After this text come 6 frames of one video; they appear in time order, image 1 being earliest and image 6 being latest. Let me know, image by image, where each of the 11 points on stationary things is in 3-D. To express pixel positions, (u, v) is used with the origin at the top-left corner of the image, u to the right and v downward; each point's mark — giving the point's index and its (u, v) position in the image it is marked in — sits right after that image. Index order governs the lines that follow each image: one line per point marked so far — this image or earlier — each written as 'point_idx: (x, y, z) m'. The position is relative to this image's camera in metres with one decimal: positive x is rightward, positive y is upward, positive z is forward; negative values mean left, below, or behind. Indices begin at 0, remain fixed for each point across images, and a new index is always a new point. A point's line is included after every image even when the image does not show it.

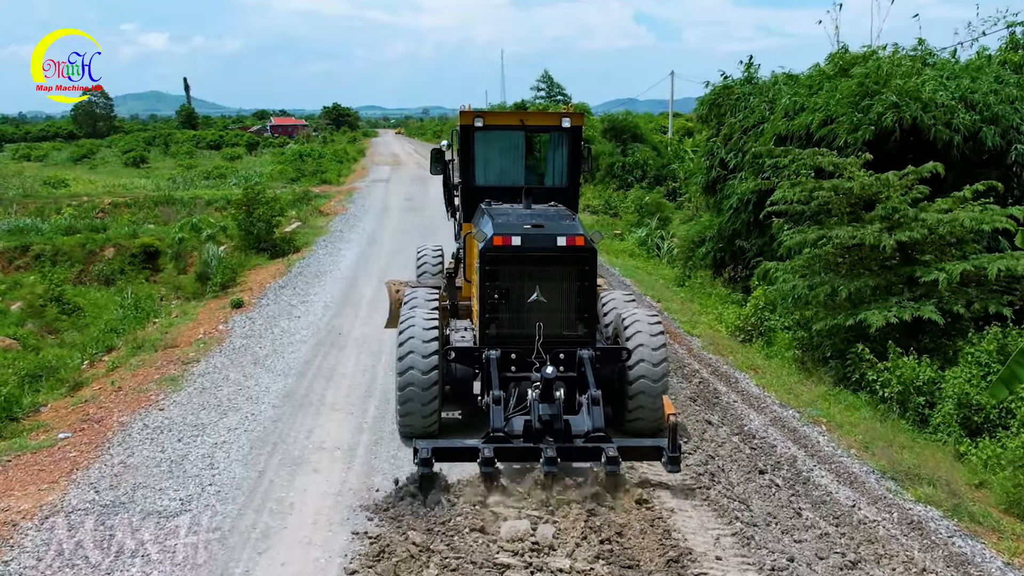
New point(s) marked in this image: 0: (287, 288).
0: (-3.3, 0.0, +11.1) m
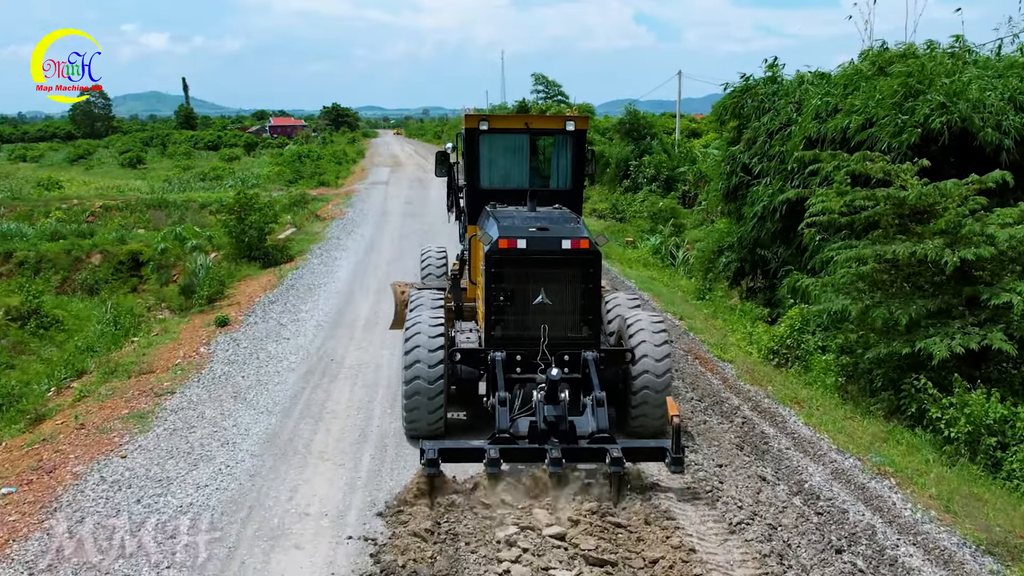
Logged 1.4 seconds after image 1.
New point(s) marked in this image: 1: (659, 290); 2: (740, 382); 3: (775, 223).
0: (-3.2, -0.2, +10.2) m
1: (+2.3, 0.0, +12.0) m
2: (+2.2, -0.9, +7.2) m
3: (+3.9, +1.0, +11.2) m
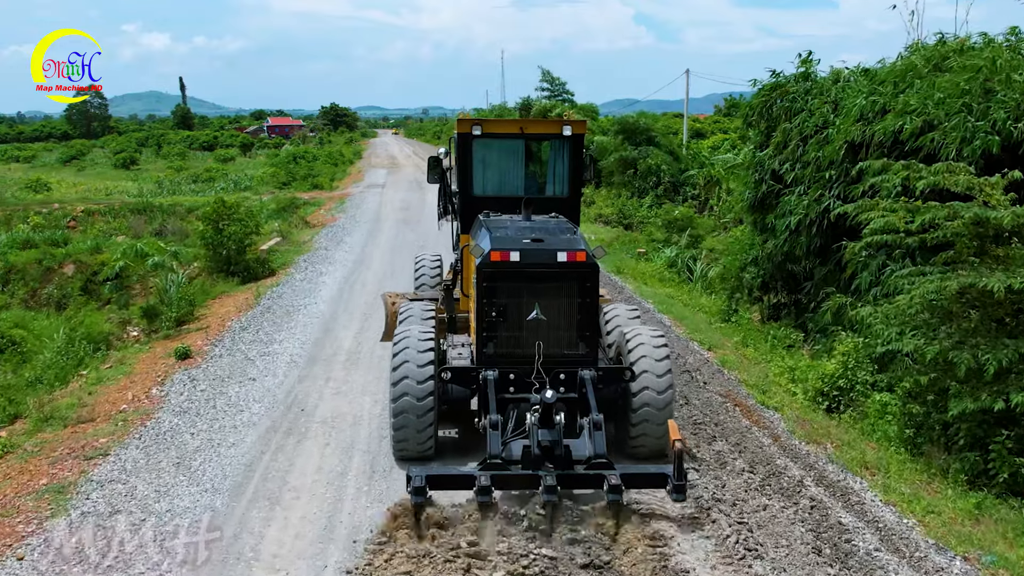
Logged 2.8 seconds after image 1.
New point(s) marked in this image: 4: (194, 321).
0: (-3.2, -0.5, +9.0) m
1: (+2.4, -0.3, +10.8) m
2: (+2.2, -1.2, +5.9) m
3: (+3.9, +0.7, +10.0) m
4: (-4.5, -0.5, +10.6) m
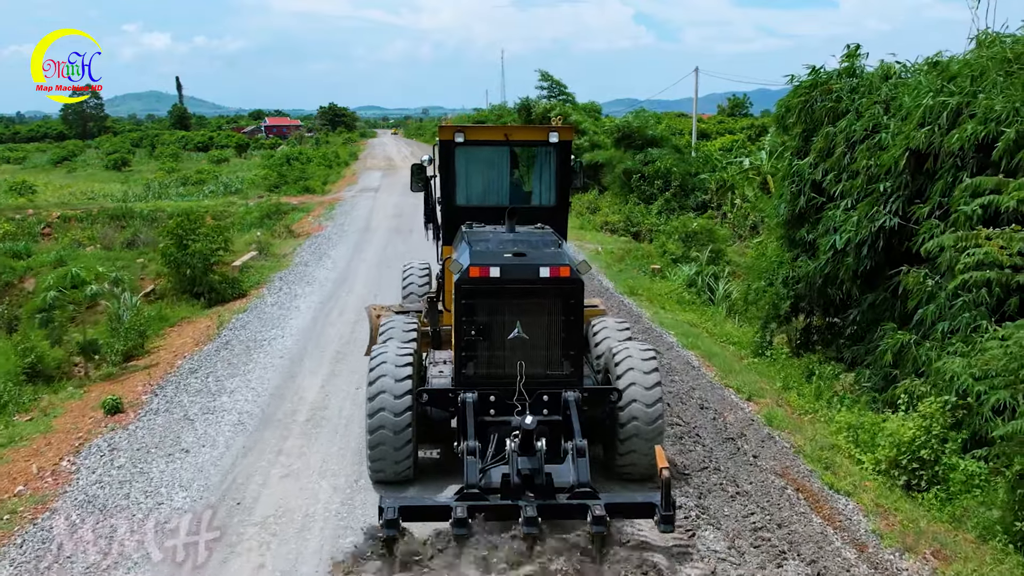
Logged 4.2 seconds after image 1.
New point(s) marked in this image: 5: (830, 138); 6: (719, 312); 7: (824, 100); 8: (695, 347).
0: (-3.2, -0.9, +7.6) m
1: (+2.4, -0.7, +9.3) m
2: (+2.2, -1.6, +4.5) m
3: (+3.9, +0.3, +8.6) m
4: (-4.5, -0.8, +9.2) m
5: (+4.0, +1.9, +9.3) m
6: (+3.2, -0.4, +11.5) m
7: (+4.0, +2.4, +9.6) m
8: (+2.1, -0.7, +8.7) m
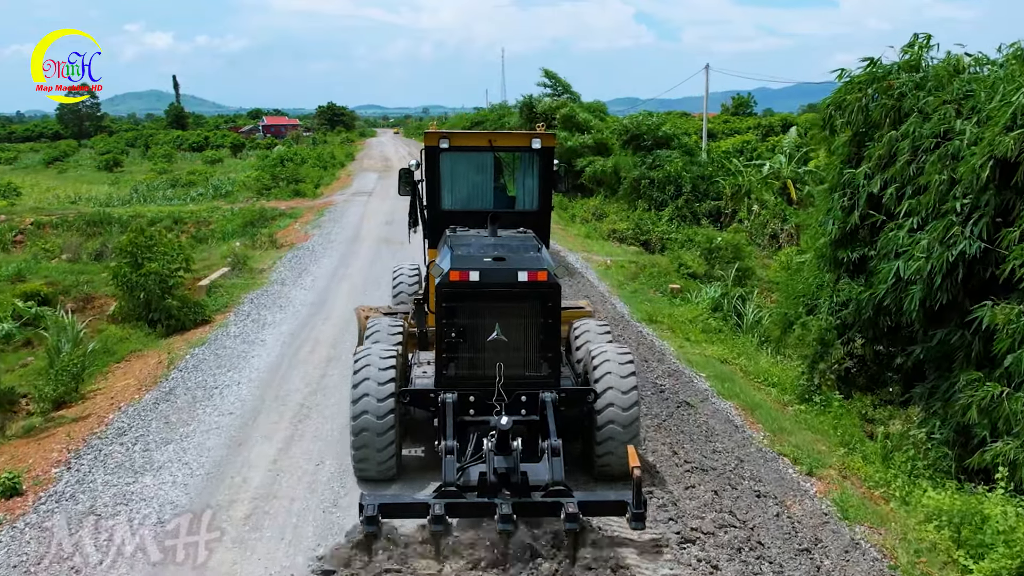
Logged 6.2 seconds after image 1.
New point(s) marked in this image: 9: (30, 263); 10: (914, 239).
0: (-3.2, -1.2, +6.2) m
1: (+2.4, -1.0, +7.9) m
2: (+2.2, -1.9, +3.1) m
3: (+3.9, 0.0, +7.1) m
4: (-4.5, -1.2, +7.7) m
5: (+4.0, +1.5, +7.8) m
6: (+3.2, -0.7, +10.1) m
7: (+4.0, +2.1, +8.2) m
8: (+2.1, -1.0, +7.2) m
9: (-10.2, +0.5, +15.8) m
10: (+3.9, +0.5, +7.3) m
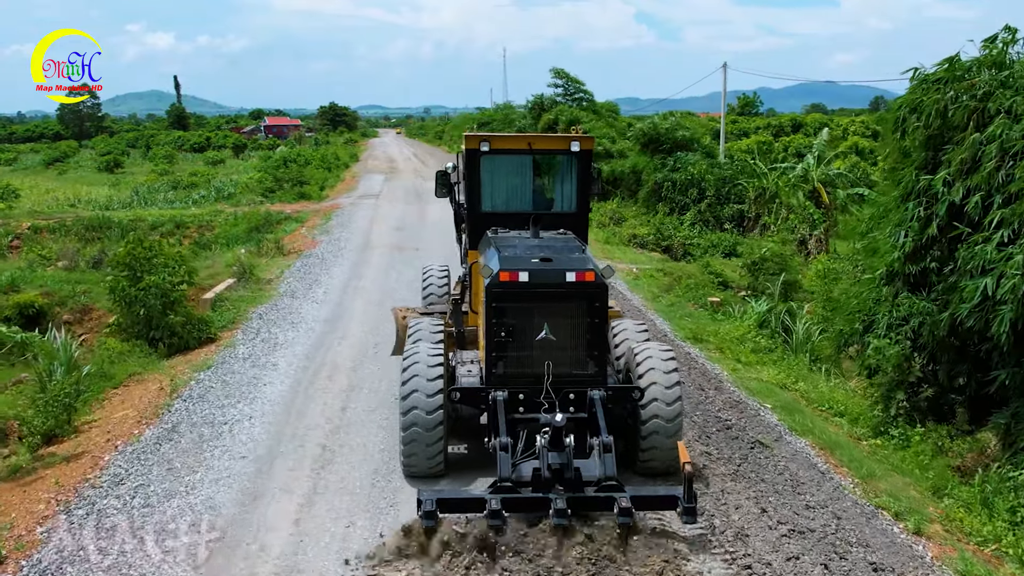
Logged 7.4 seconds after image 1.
0: (-2.8, -1.4, +5.4) m
1: (+2.8, -1.2, +7.1) m
2: (+2.6, -2.1, +2.3) m
3: (+4.3, -0.2, +6.3) m
4: (-4.1, -1.4, +6.9) m
5: (+4.4, +1.3, +7.1) m
6: (+3.6, -0.9, +9.3) m
7: (+4.4, +1.9, +7.4) m
8: (+2.5, -1.2, +6.4) m
9: (-9.8, +0.3, +15.0) m
10: (+4.3, +0.3, +6.5) m
